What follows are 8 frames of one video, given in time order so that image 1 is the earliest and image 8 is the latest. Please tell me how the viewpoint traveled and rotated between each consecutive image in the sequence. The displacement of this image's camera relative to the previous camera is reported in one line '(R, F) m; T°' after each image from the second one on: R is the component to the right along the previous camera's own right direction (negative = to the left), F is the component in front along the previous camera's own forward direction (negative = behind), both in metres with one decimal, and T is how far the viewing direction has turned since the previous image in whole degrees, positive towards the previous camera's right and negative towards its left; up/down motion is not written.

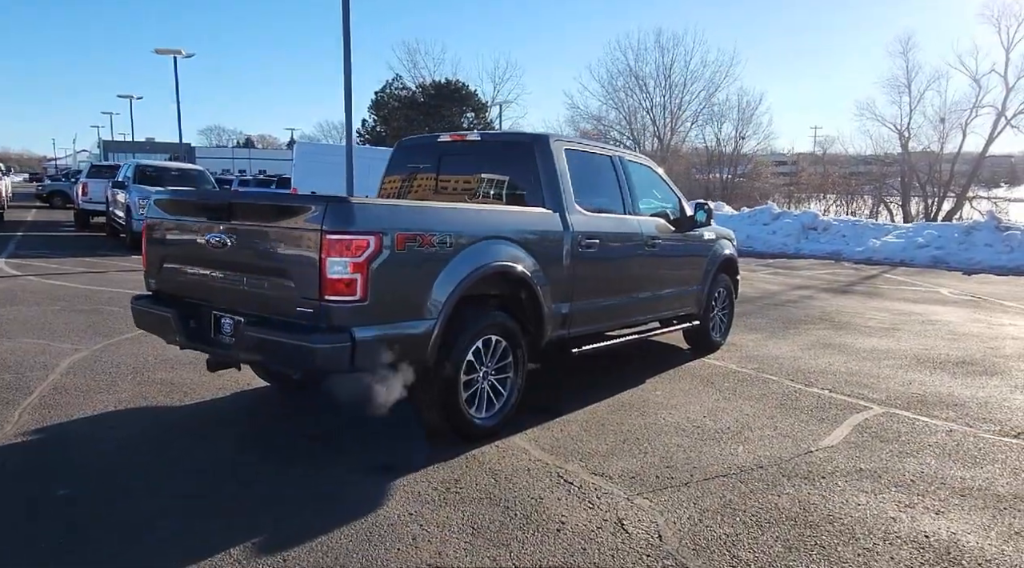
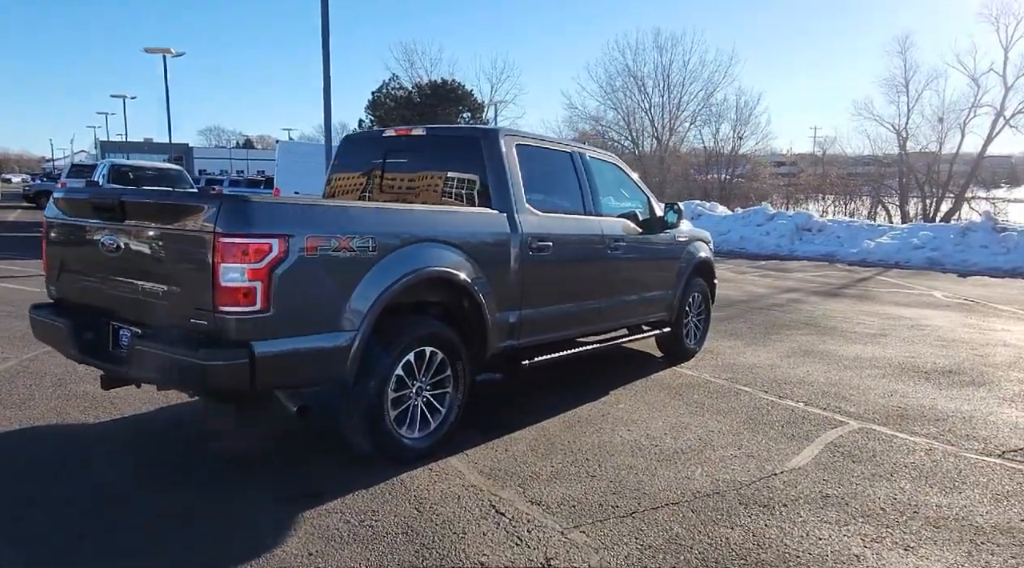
(+0.4, +0.4) m; 0°
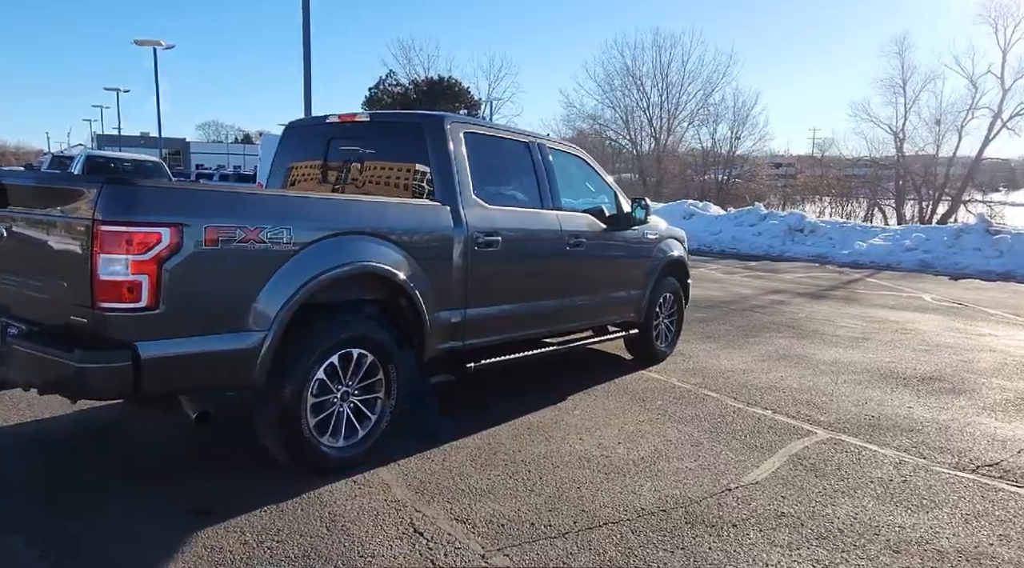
(+0.3, +0.3) m; 0°
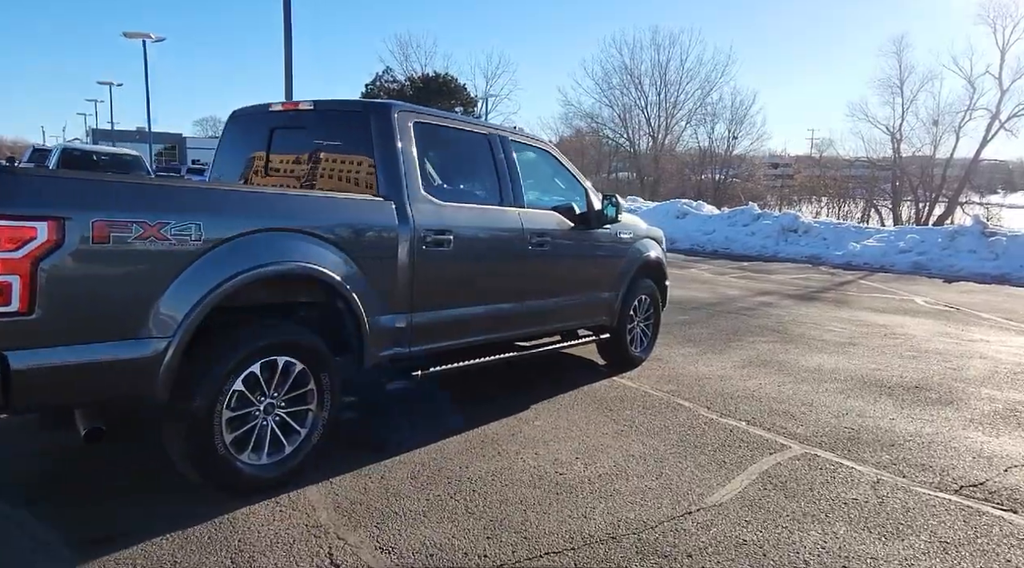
(+0.3, +0.3) m; 0°
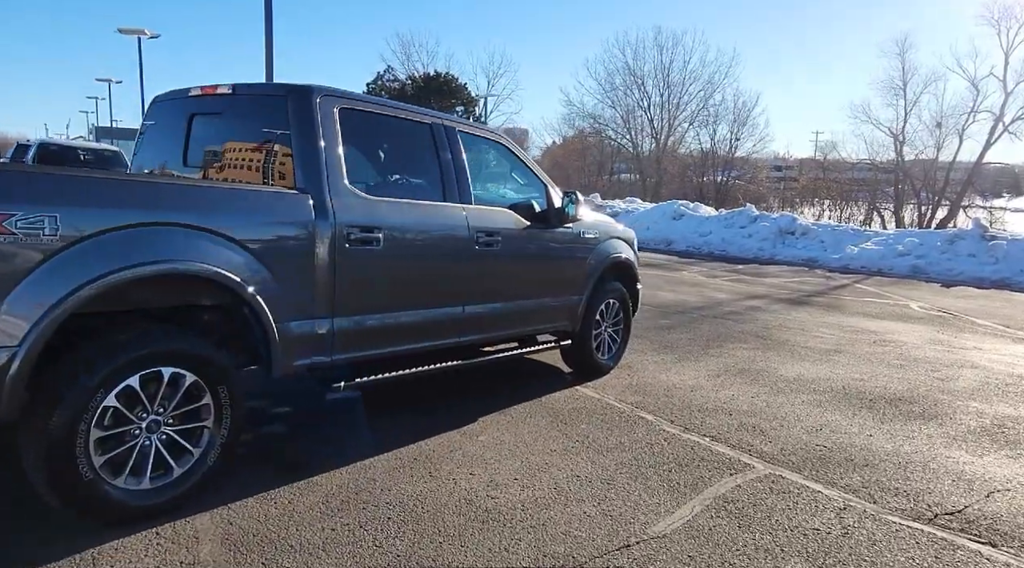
(+0.4, +0.4) m; 0°
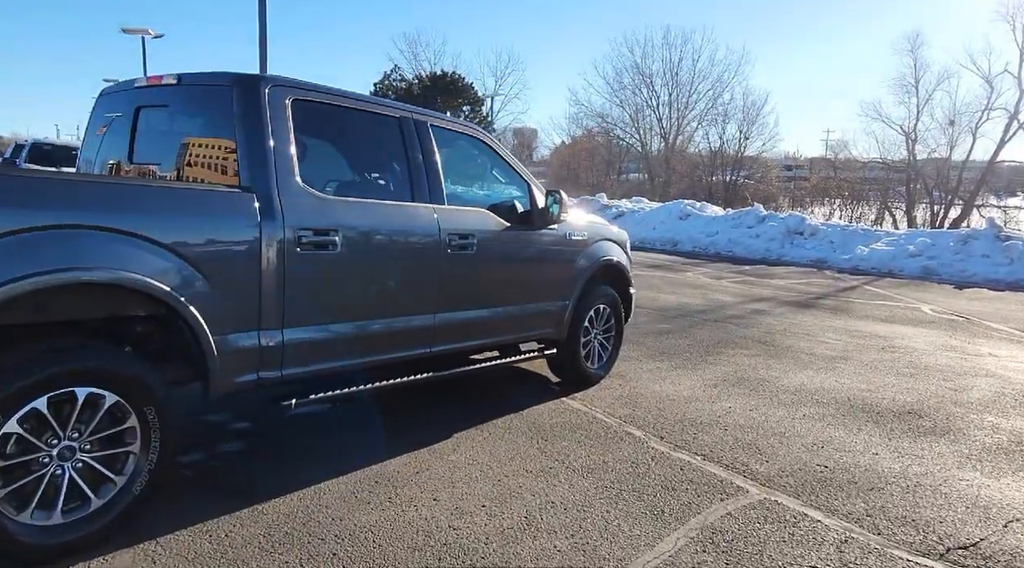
(+0.2, +0.4) m; -1°
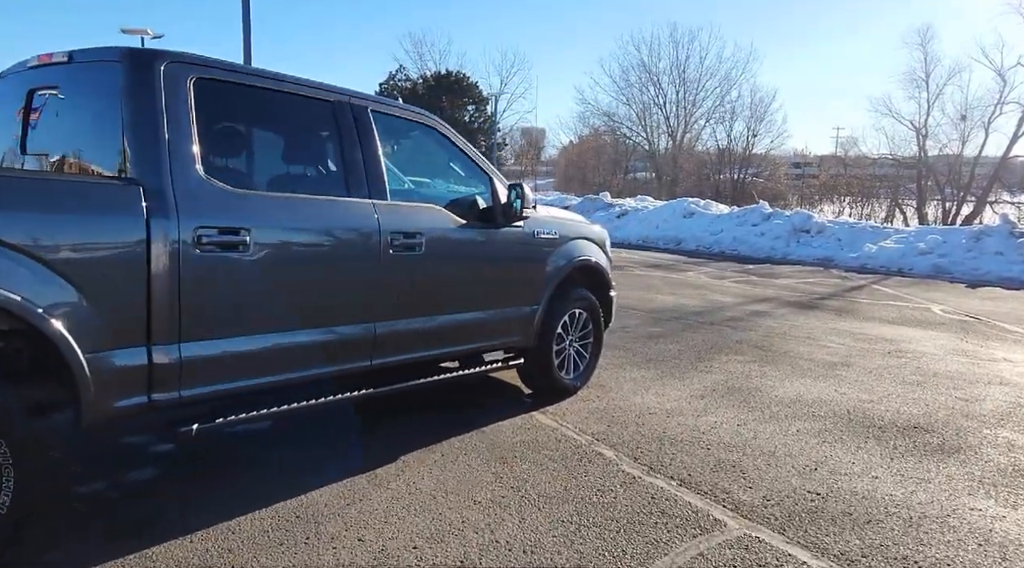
(+0.3, +0.5) m; -1°
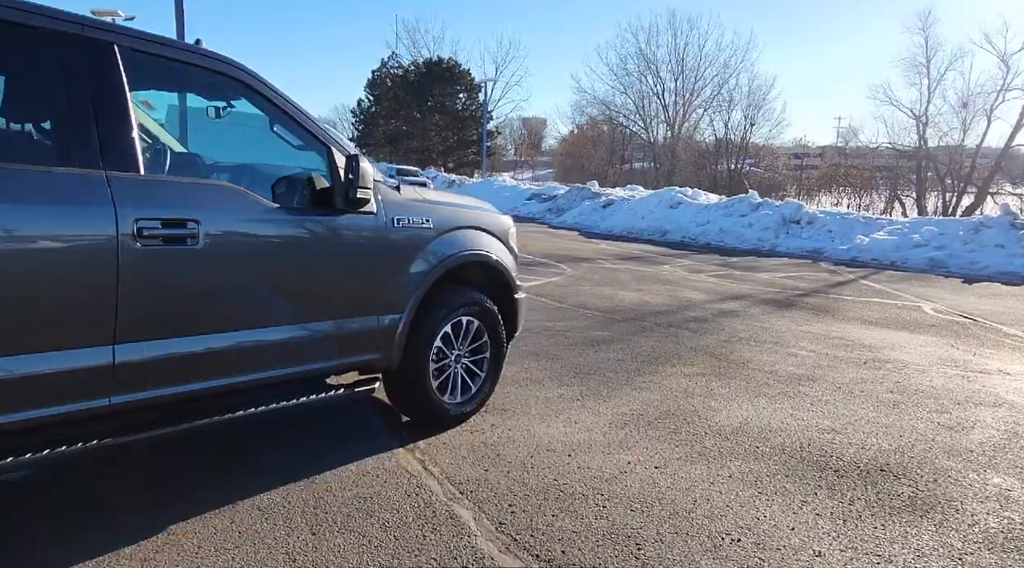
(+0.8, +1.1) m; 0°
